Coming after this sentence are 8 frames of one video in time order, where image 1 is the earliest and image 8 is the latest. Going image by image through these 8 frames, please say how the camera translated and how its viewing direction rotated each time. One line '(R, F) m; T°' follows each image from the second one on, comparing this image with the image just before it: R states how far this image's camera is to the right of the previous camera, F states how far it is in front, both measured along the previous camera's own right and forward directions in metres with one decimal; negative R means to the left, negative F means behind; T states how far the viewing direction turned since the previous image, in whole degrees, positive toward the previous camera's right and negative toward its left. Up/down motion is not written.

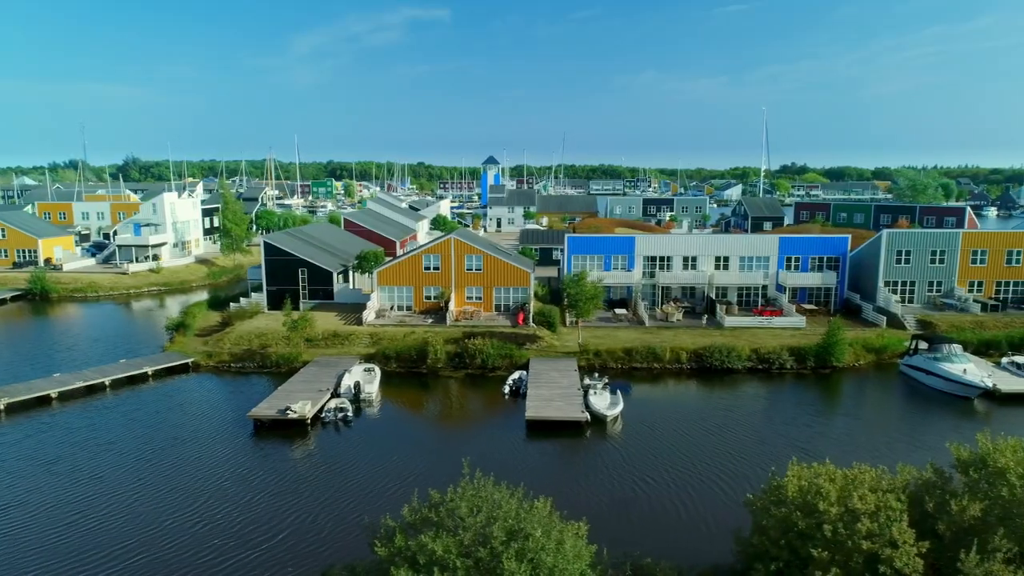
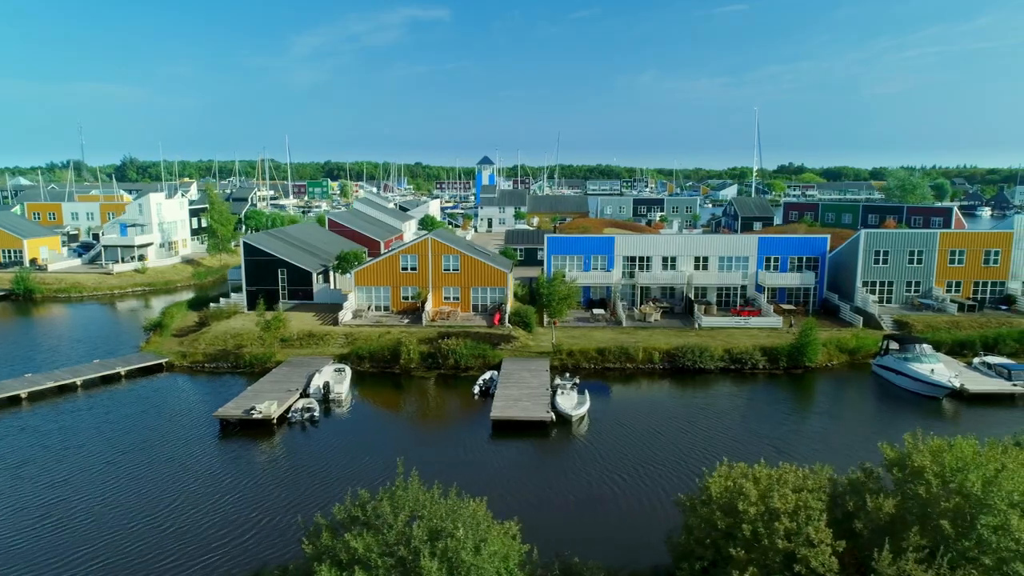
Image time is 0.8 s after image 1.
(+1.3, 0.0) m; 0°
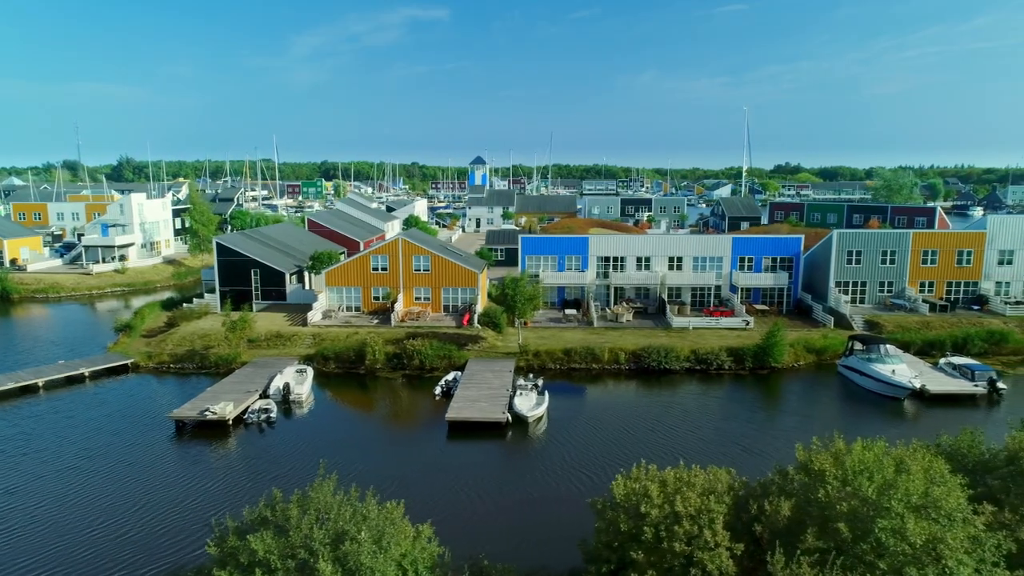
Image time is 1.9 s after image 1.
(+1.6, 0.0) m; 0°
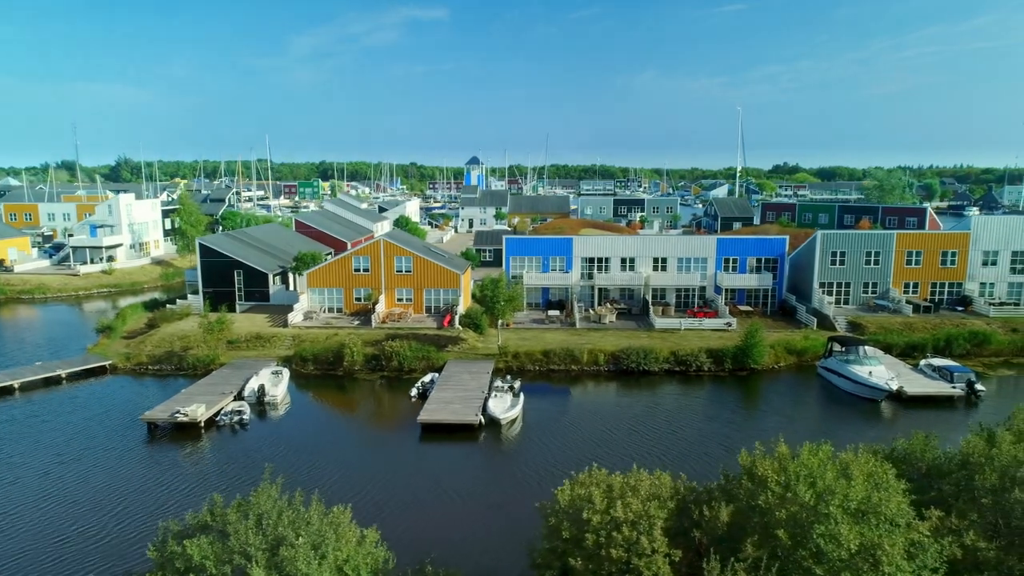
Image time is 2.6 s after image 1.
(+1.0, +0.1) m; 0°
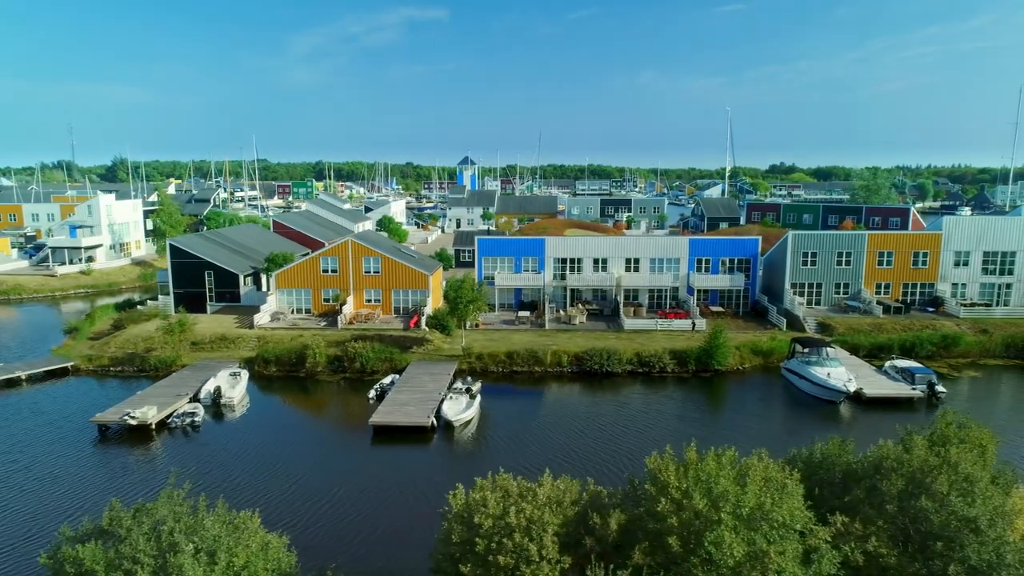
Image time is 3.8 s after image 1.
(+1.7, +0.1) m; 0°
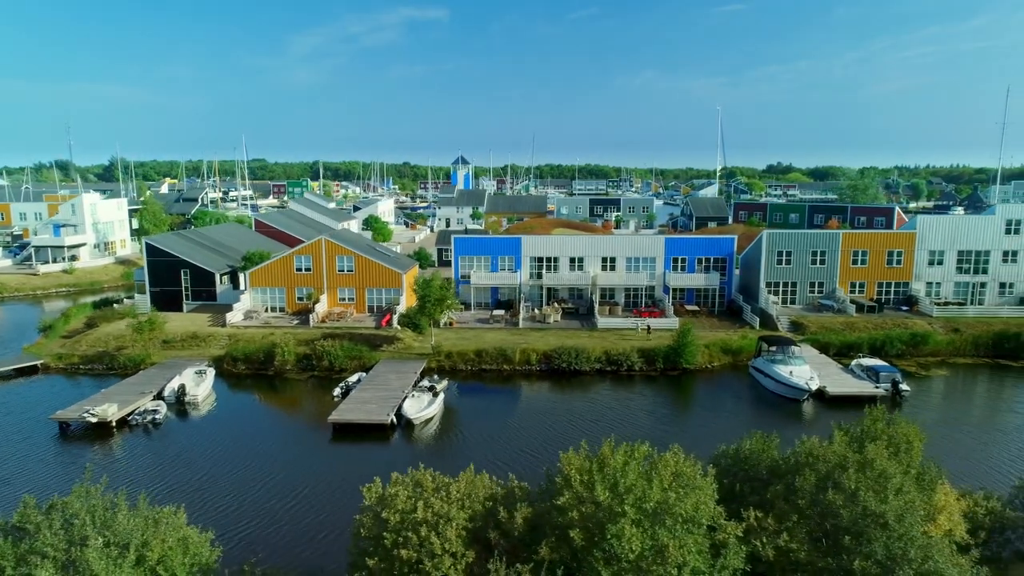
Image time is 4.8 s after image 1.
(+1.5, 0.0) m; 0°
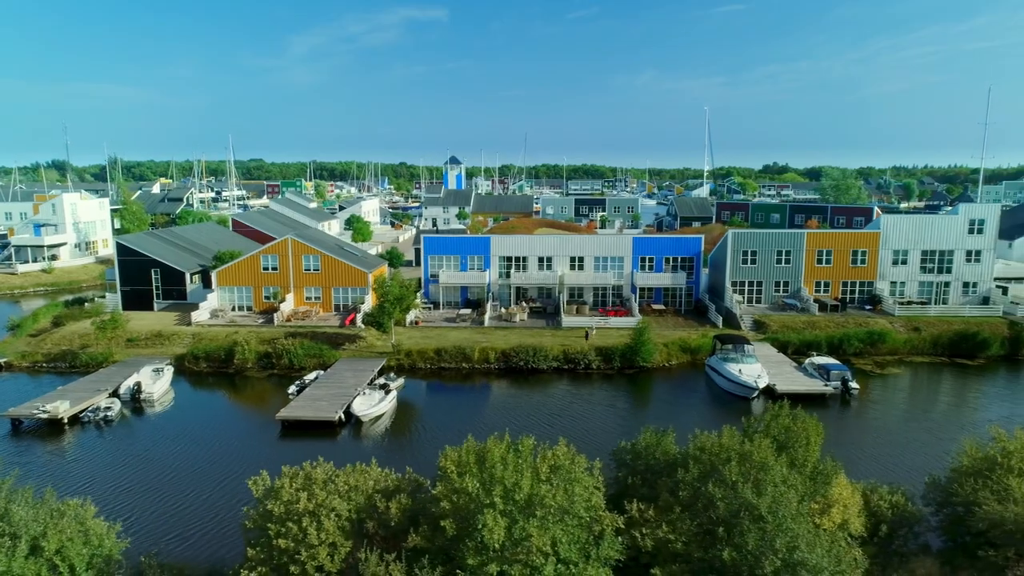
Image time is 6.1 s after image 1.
(+2.0, -0.2) m; 0°
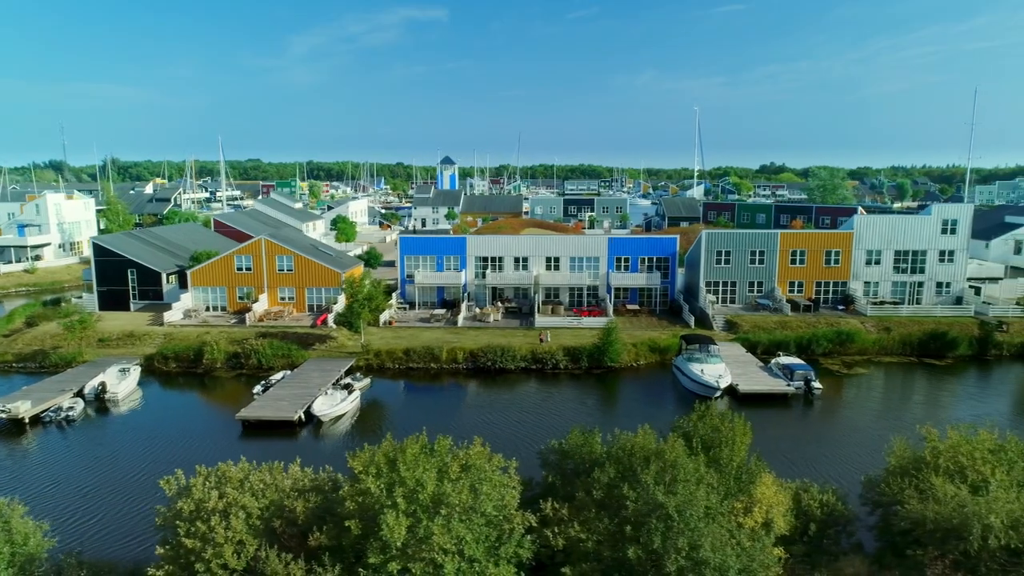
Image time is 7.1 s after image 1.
(+1.5, -0.1) m; 0°
